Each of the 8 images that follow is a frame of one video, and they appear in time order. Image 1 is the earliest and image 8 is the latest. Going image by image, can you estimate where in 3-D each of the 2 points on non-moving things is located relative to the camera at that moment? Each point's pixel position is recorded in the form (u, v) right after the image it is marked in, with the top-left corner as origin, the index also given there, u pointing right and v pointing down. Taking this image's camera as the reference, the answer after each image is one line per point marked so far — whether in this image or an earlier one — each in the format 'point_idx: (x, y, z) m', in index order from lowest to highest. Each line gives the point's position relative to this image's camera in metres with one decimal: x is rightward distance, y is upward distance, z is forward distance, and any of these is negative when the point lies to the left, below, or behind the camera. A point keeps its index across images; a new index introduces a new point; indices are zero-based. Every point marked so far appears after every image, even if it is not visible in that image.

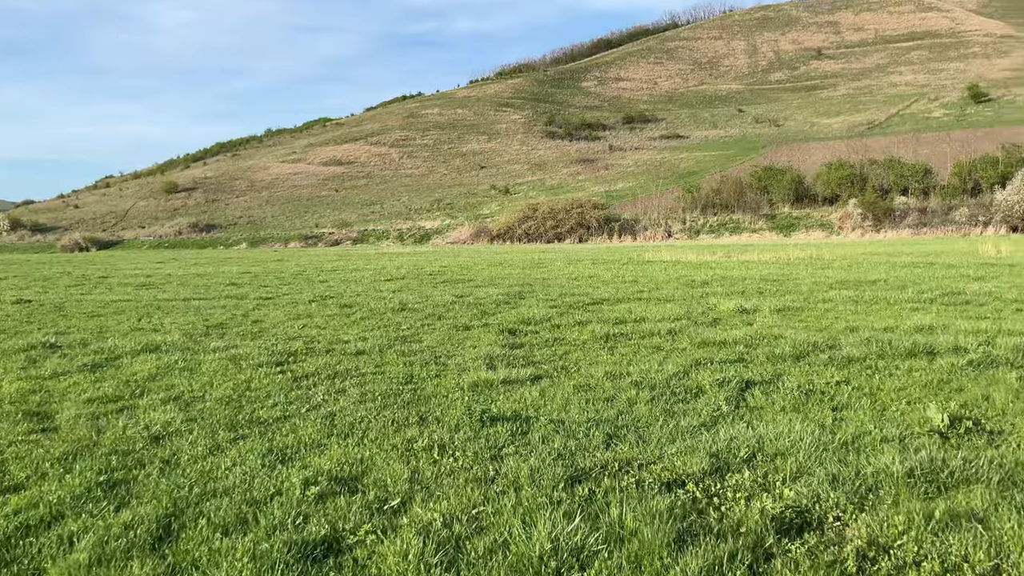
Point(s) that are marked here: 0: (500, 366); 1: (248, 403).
0: (-0.1, -0.7, +7.5) m
1: (-1.9, -0.8, +6.2) m
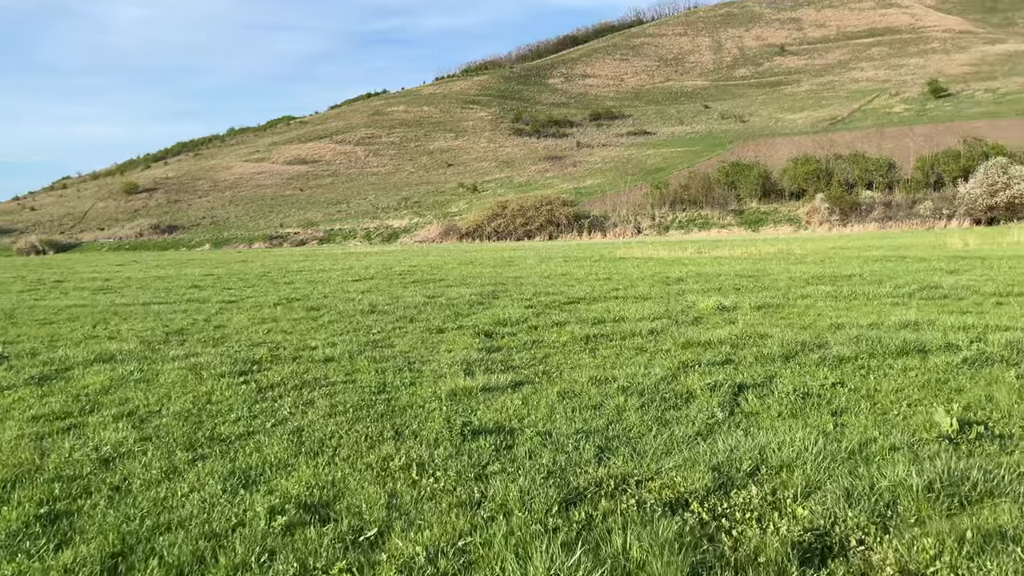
0: (-0.3, -0.7, +7.1) m
1: (-2.0, -0.9, +5.7) m
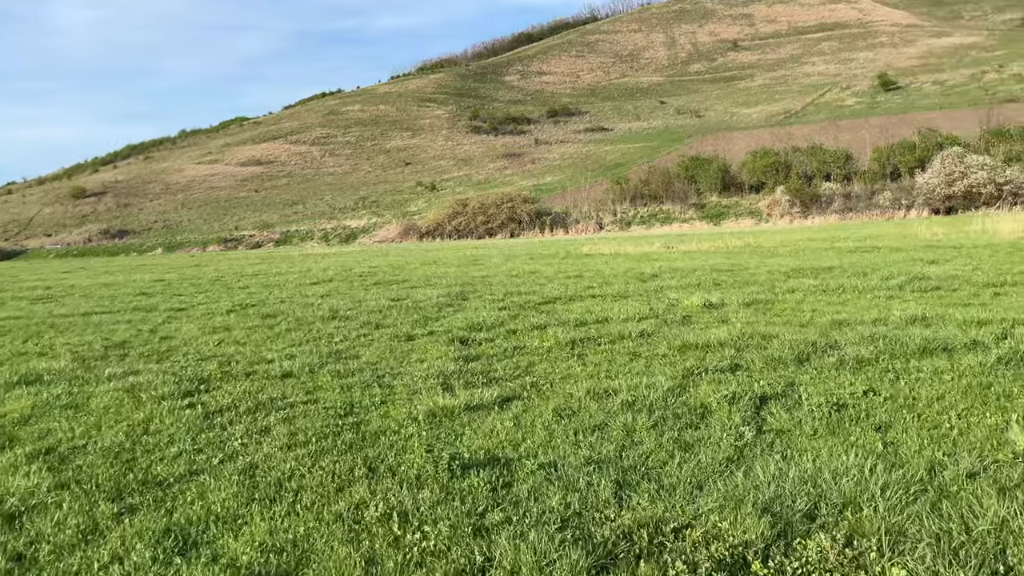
0: (-0.4, -0.7, +6.3) m
1: (-2.1, -0.9, +4.8) m
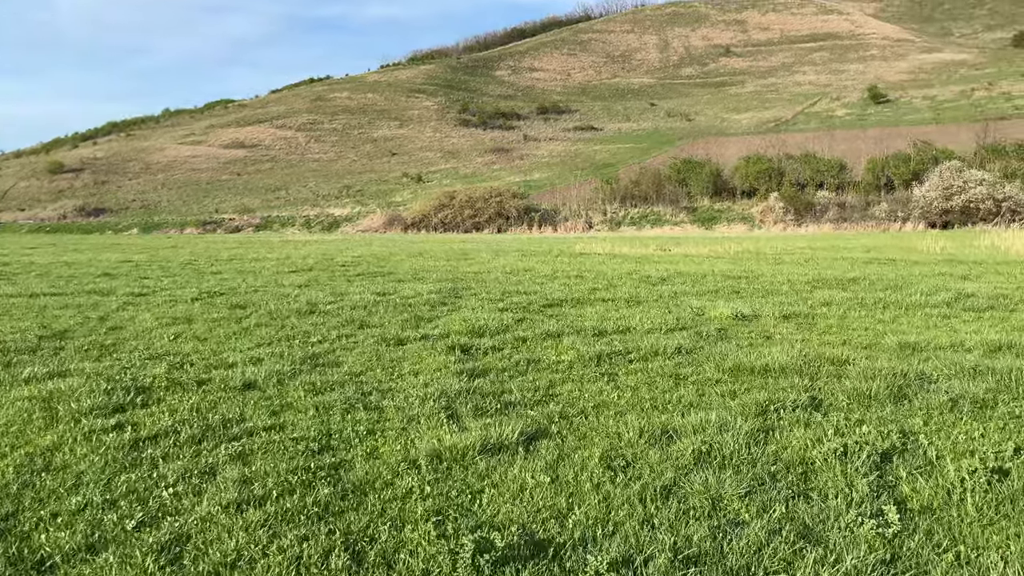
0: (-0.3, -0.7, +4.9) m
1: (-1.9, -0.9, +3.4) m
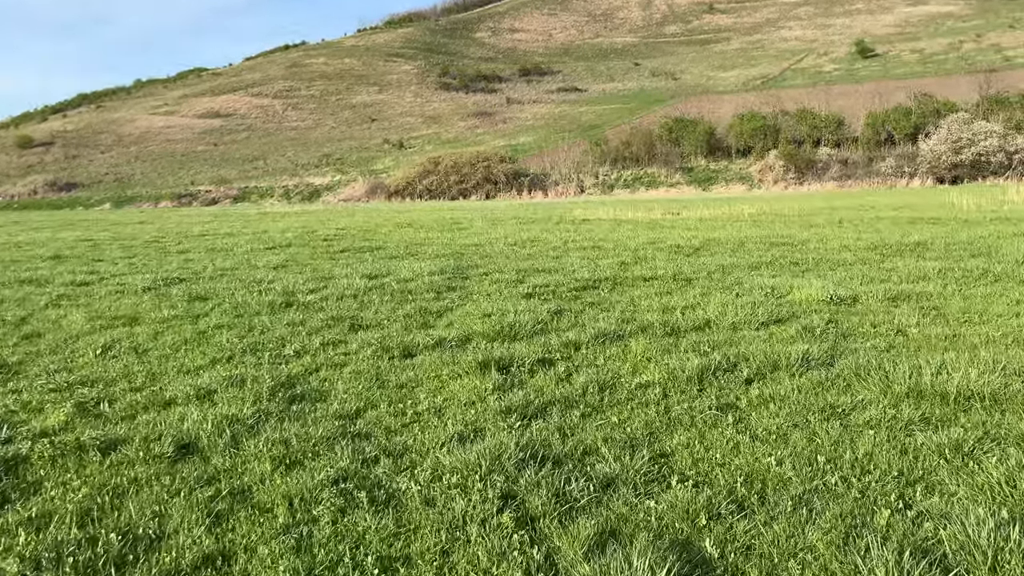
0: (+0.1, -0.8, +2.9) m
1: (-1.5, -1.0, +1.3) m
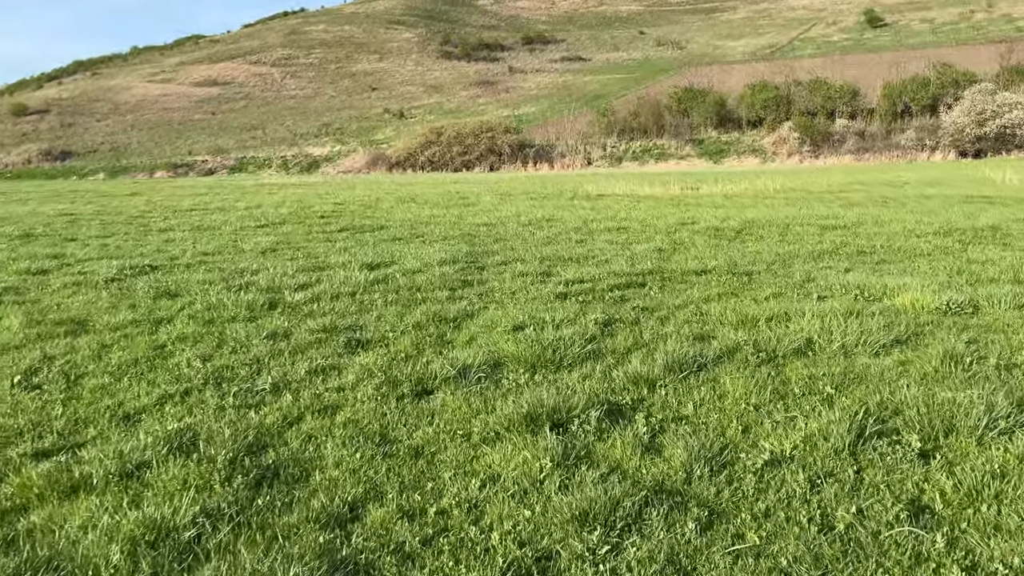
0: (+0.4, -1.0, +1.4) m
1: (-1.3, -1.2, -0.1) m
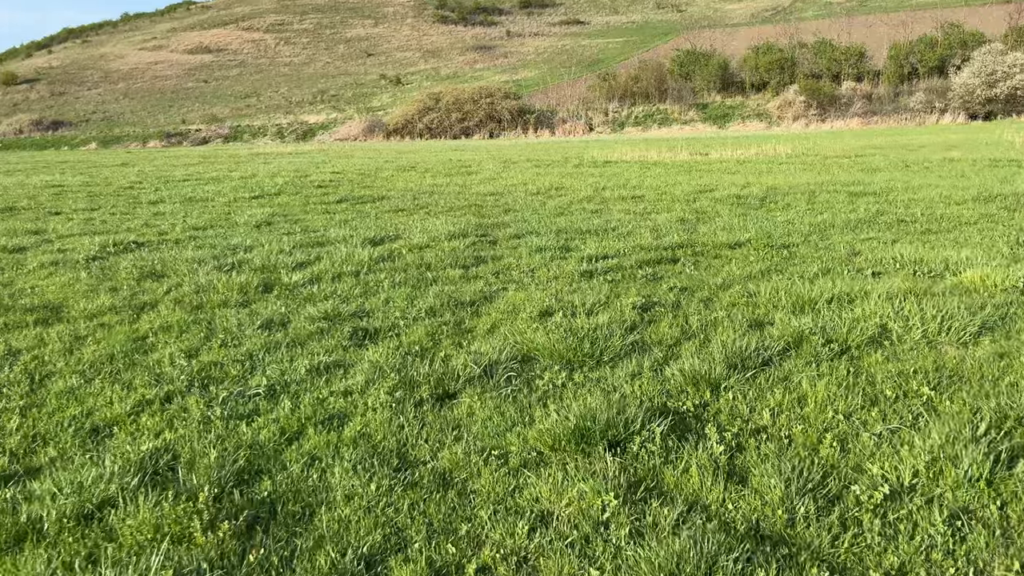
0: (+0.5, -1.0, +0.8) m
1: (-1.1, -1.4, -0.7) m
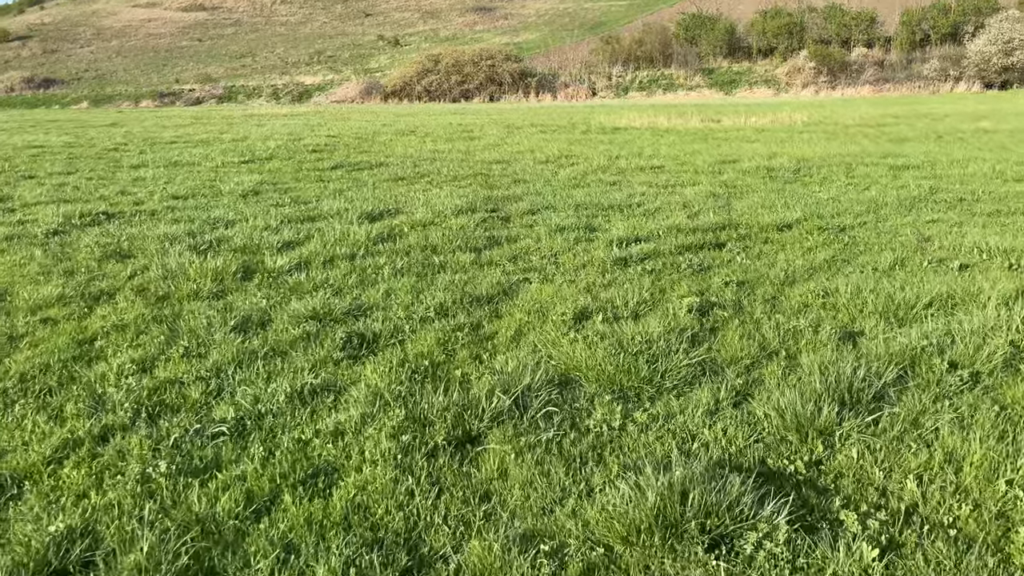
0: (+0.7, -1.2, -0.1) m
1: (-0.9, -1.6, -1.6) m
